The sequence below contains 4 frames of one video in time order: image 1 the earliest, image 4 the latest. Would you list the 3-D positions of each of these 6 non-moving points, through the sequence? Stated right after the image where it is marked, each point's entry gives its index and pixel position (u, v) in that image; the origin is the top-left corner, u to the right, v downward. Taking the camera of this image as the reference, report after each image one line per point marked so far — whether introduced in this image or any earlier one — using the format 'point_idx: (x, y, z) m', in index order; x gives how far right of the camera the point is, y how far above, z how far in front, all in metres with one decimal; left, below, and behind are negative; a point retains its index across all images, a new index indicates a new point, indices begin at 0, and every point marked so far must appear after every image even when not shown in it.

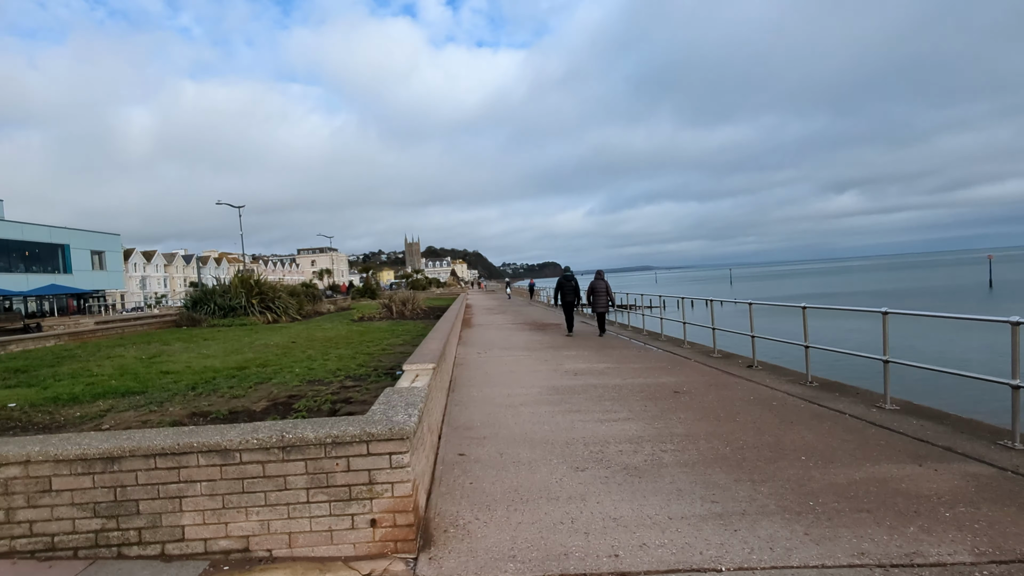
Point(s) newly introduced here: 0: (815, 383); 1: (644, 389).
0: (+2.1, -0.7, +5.6) m
1: (+1.0, -0.7, +5.7) m
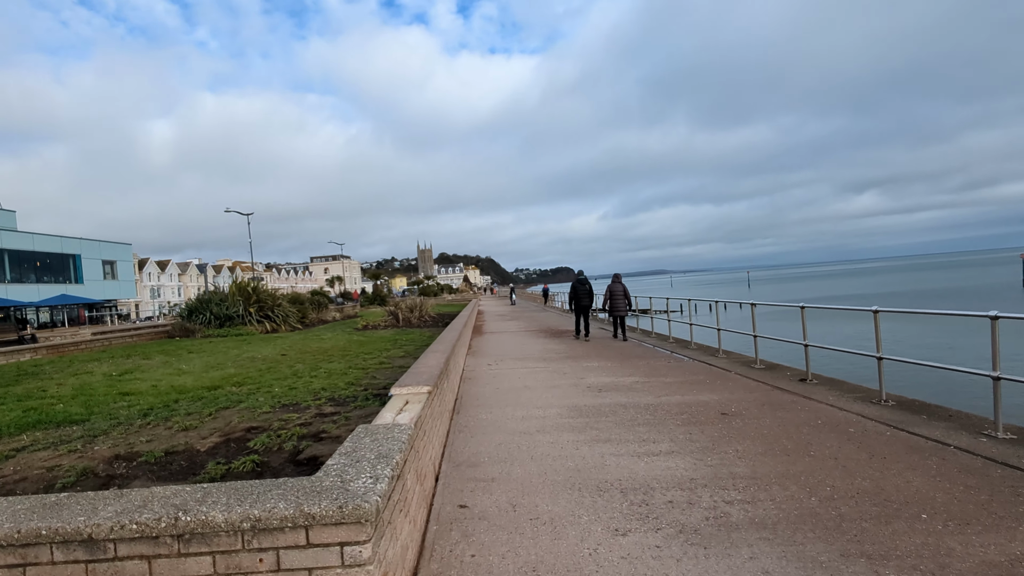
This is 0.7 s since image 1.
0: (+2.2, -0.7, +4.7) m
1: (+1.1, -0.7, +4.8) m
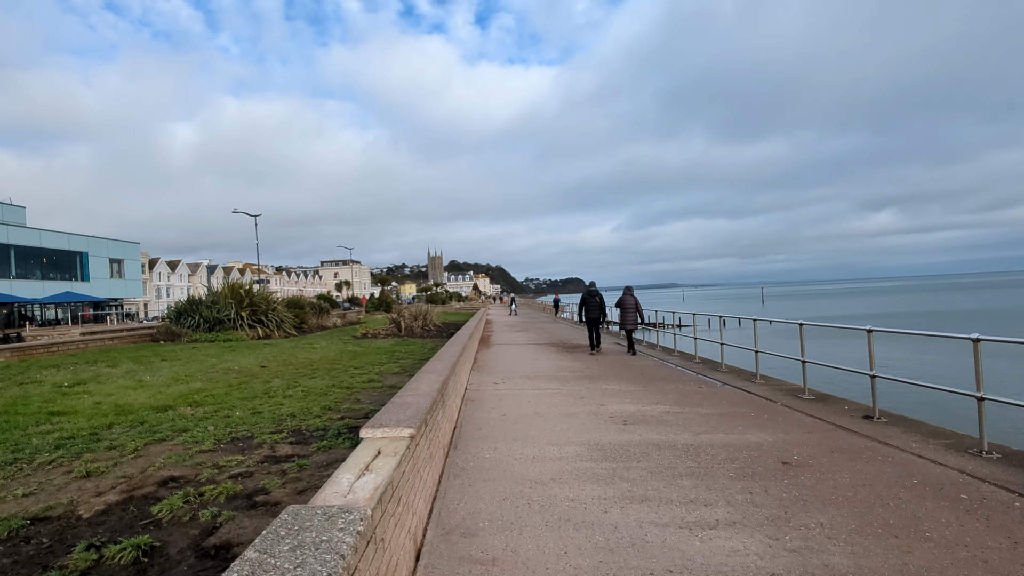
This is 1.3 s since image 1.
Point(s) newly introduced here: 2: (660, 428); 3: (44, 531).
0: (+2.3, -0.8, +3.7) m
1: (+1.1, -0.8, +3.9) m
2: (+0.9, -0.8, +4.7) m
3: (-1.2, -0.6, +2.0) m
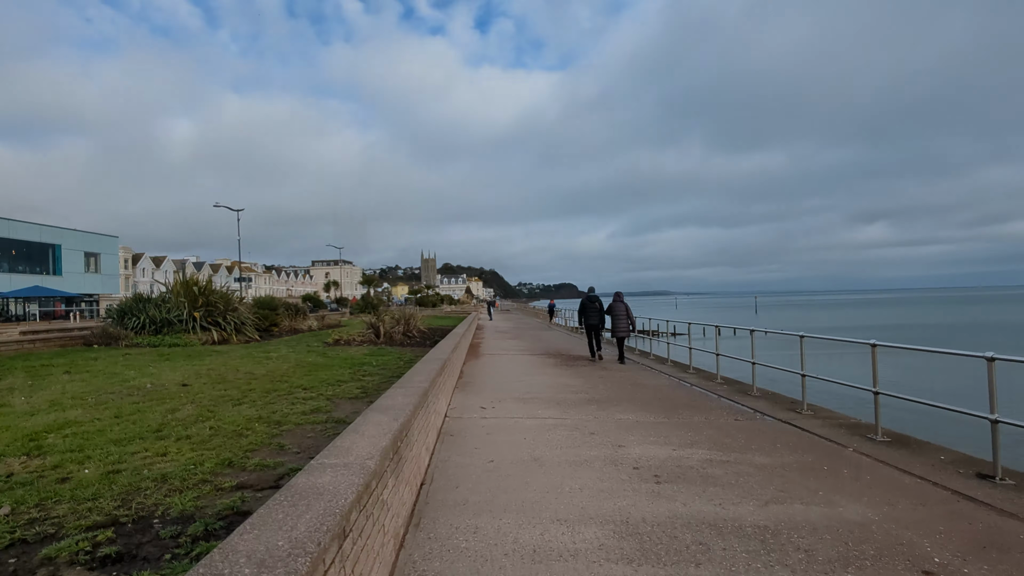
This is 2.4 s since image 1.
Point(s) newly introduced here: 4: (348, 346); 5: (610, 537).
0: (+2.2, -0.8, +2.4) m
1: (+1.1, -0.9, +2.5) m
2: (+0.8, -0.9, +3.4) m
3: (-1.2, -0.6, +0.7) m
4: (-2.0, -0.7, +9.6) m
5: (+0.3, -0.9, +2.7) m
